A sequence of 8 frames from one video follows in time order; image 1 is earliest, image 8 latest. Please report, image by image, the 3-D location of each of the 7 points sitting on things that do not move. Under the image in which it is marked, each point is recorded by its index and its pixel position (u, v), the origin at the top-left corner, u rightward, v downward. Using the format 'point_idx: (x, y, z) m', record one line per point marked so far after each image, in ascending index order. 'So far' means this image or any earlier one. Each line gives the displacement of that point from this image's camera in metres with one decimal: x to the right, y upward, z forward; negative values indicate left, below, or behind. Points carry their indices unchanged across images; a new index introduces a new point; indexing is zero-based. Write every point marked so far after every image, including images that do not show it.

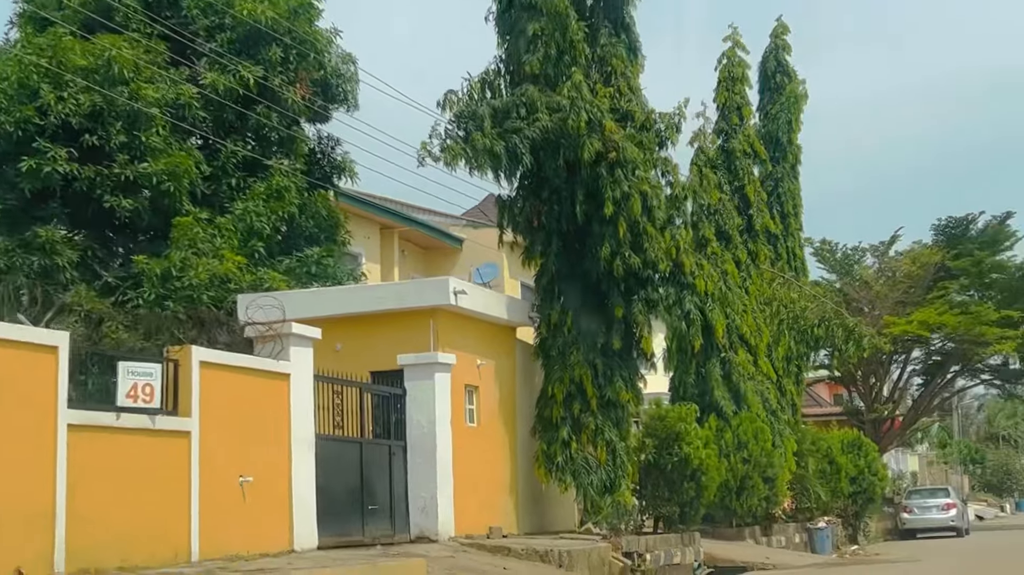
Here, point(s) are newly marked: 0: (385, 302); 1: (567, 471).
0: (-1.6, -0.2, +16.6) m
1: (+0.8, -2.6, +18.0) m
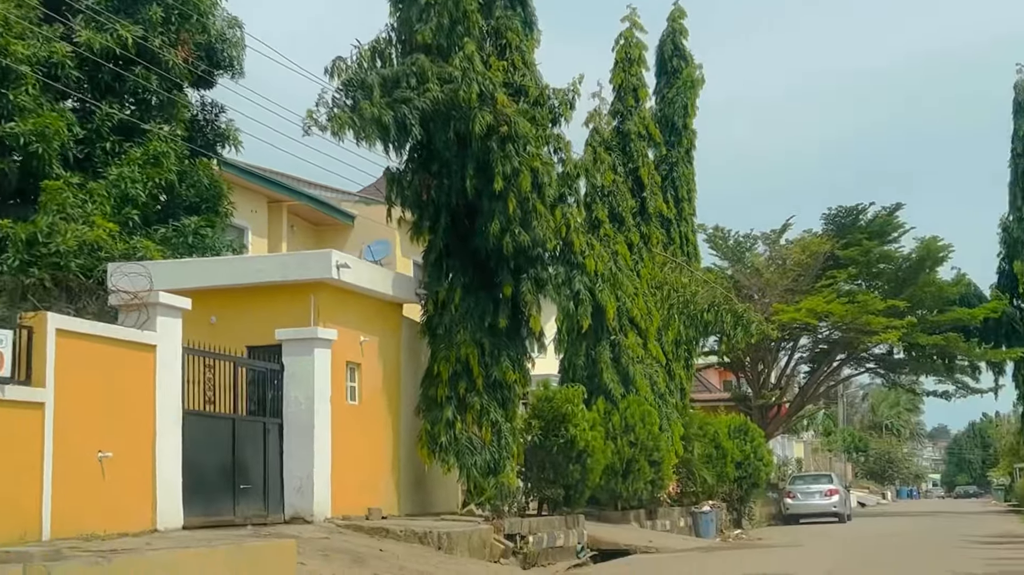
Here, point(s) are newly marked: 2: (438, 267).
0: (-3.1, +0.2, +15.9) m
1: (-0.9, -2.3, +17.6) m
2: (-1.1, +0.3, +18.0) m
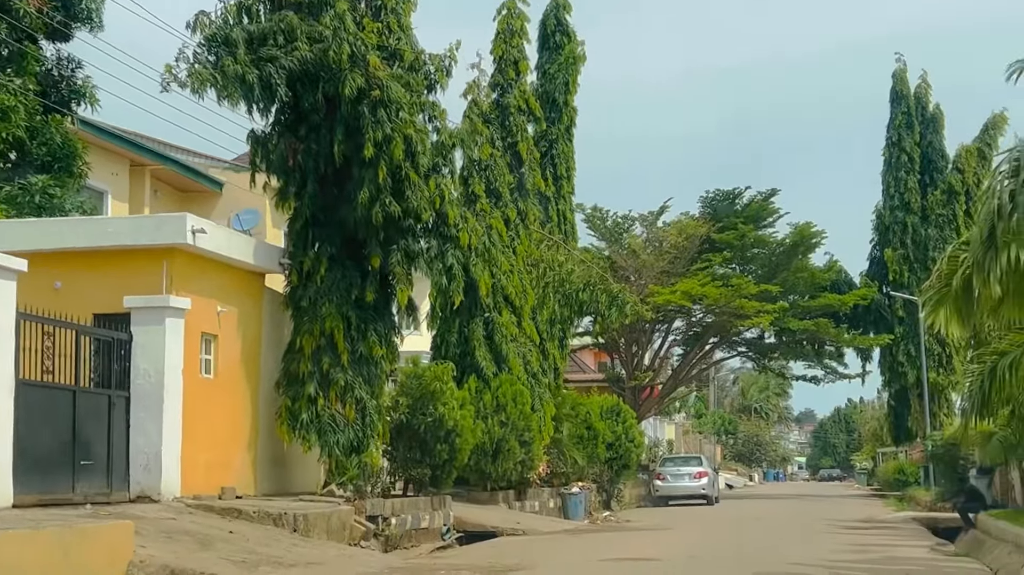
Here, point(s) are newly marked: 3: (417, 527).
0: (-4.7, +0.6, +14.9) m
1: (-2.7, -1.9, +16.8) m
2: (-2.8, +0.7, +17.2) m
3: (-1.4, -3.4, +18.2) m
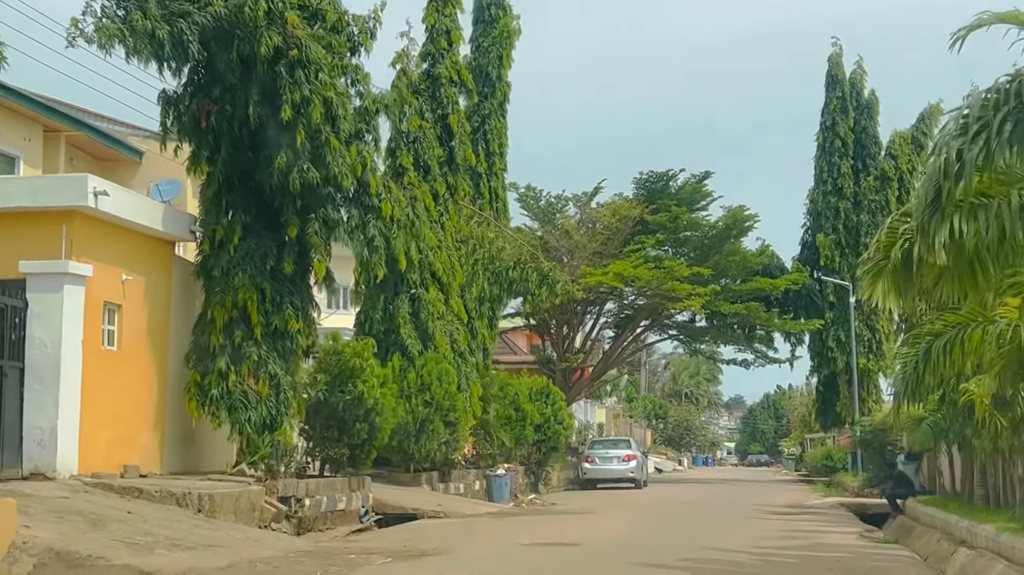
0: (-5.5, +1.0, +14.0) m
1: (-3.7, -1.5, +16.0) m
2: (-3.8, +1.1, +16.4) m
3: (-2.5, -3.0, +17.4) m
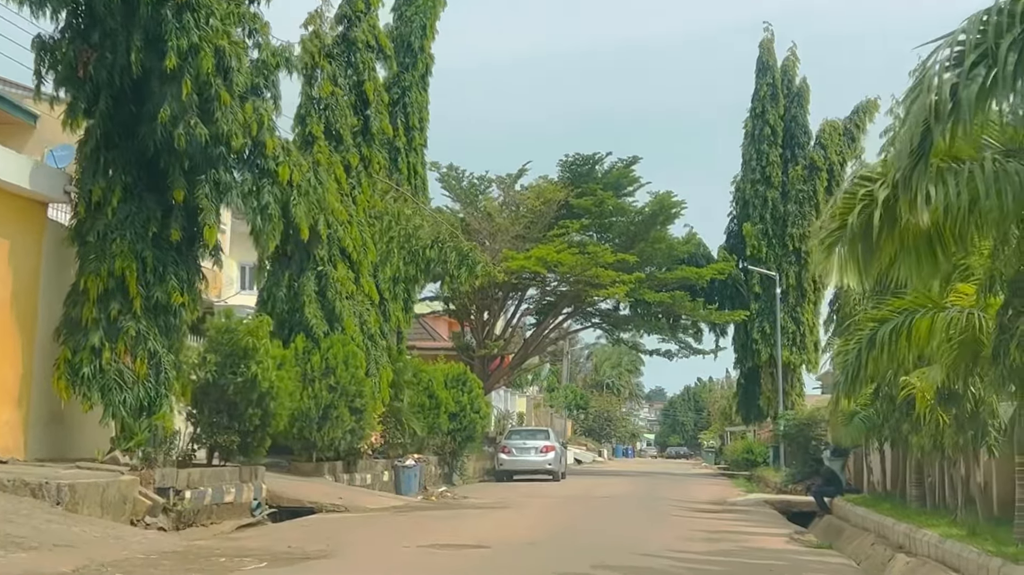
0: (-6.4, +1.4, +12.3) m
1: (-4.7, -1.1, +14.4) m
2: (-4.8, +1.5, +14.7) m
3: (-3.7, -2.7, +15.9) m
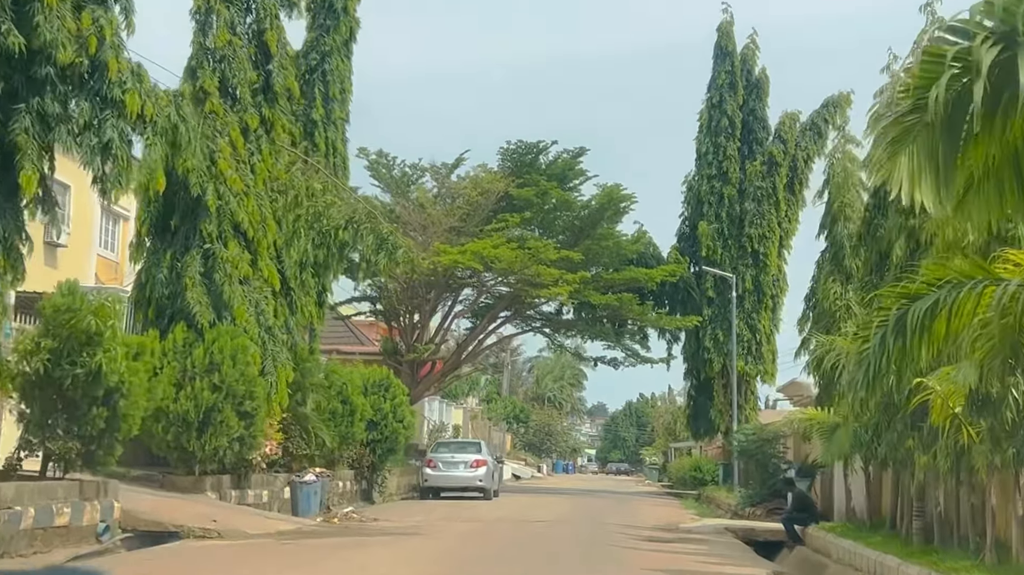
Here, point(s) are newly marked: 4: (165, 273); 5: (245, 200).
0: (-7.1, +1.8, +8.7) m
1: (-5.5, -0.7, +10.9) m
2: (-5.6, +1.9, +11.2) m
3: (-4.6, -2.3, +12.4) m
4: (-5.0, +0.2, +18.4) m
5: (-4.0, +1.3, +19.3) m
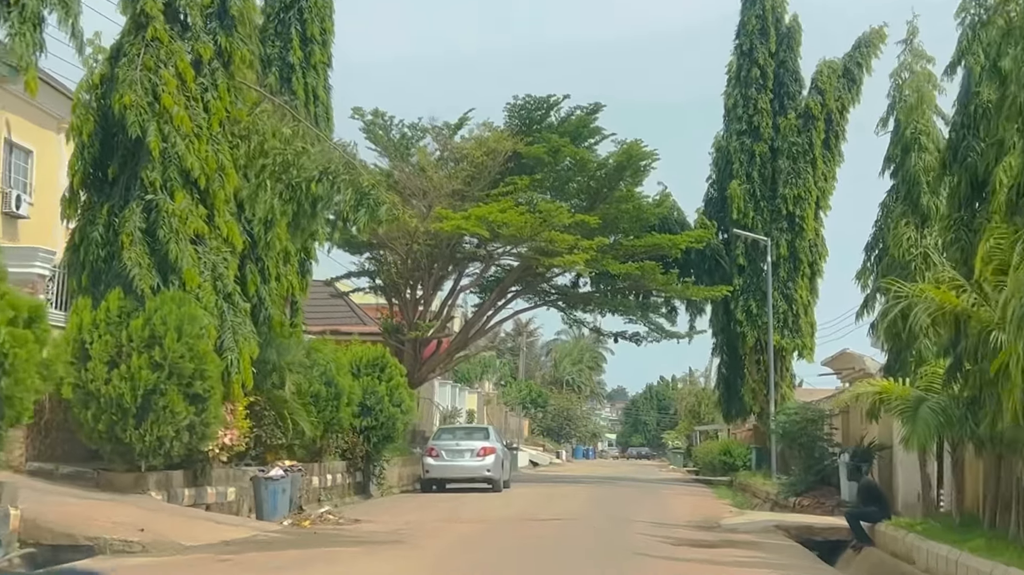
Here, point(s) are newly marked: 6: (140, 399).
0: (-7.2, +2.2, +5.7) m
1: (-5.6, -0.3, +7.9) m
2: (-5.7, +2.2, +8.2) m
3: (-4.6, -1.9, +9.4) m
4: (-5.0, +0.7, +15.4) m
5: (-4.0, +1.8, +16.3) m
6: (-4.2, -1.3, +14.4) m
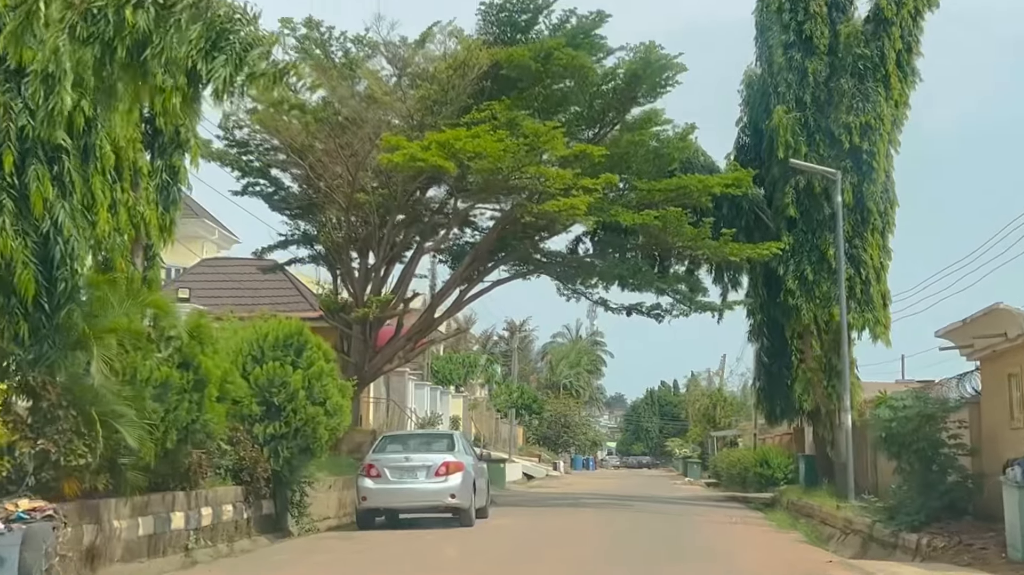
0: (-7.6, +3.0, -2.0) m
1: (-5.9, +0.5, +0.2) m
2: (-6.1, +3.1, +0.5) m
3: (-4.9, -1.1, +1.7) m
4: (-5.4, +1.5, +7.7) m
5: (-4.4, +2.6, +8.6) m
6: (-4.5, -0.5, +6.6) m
